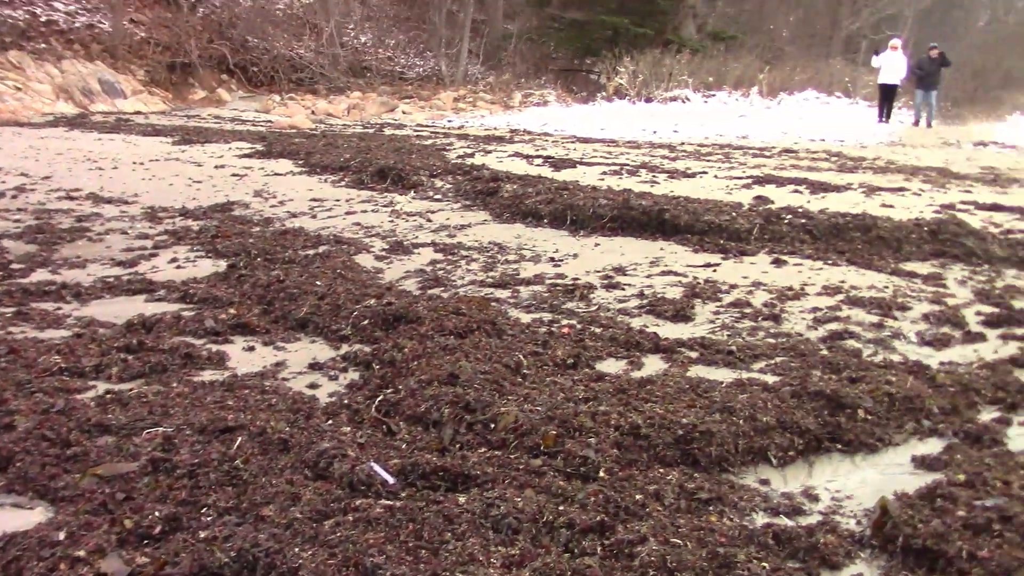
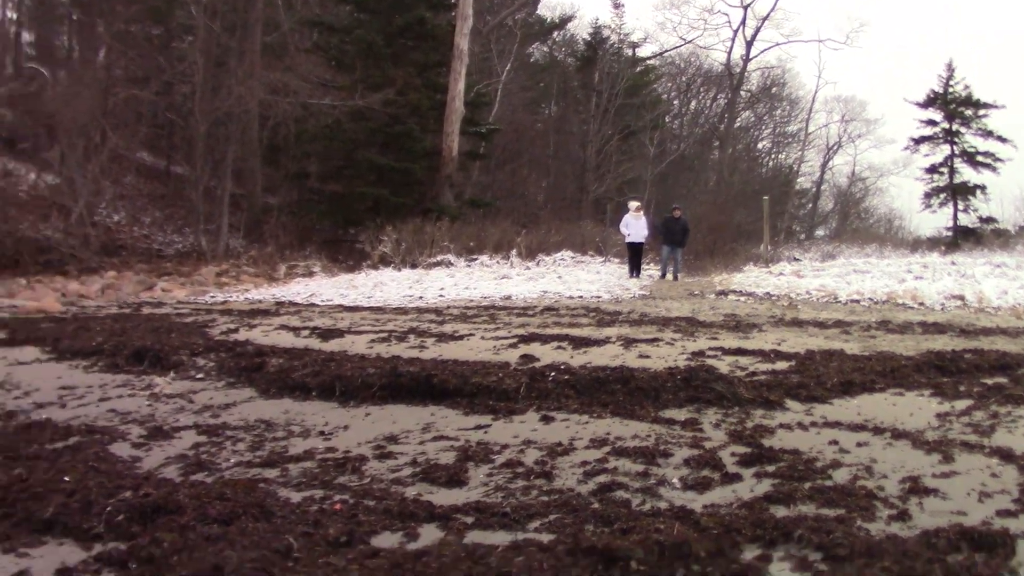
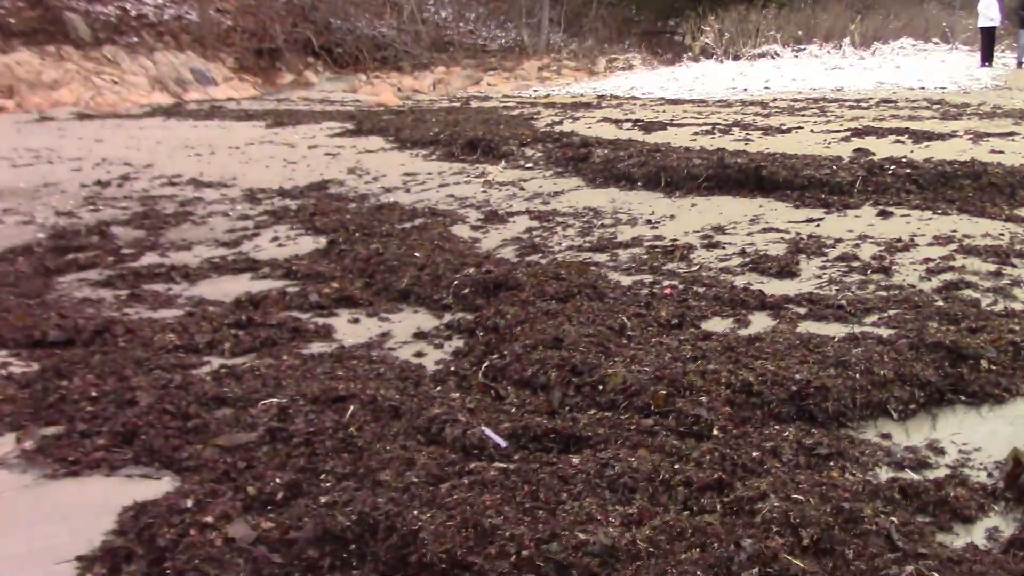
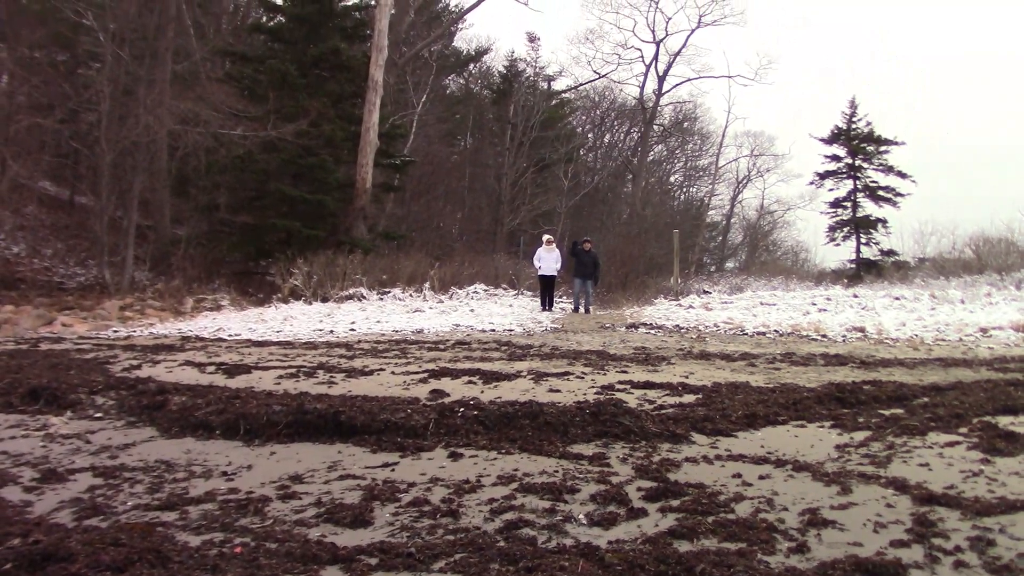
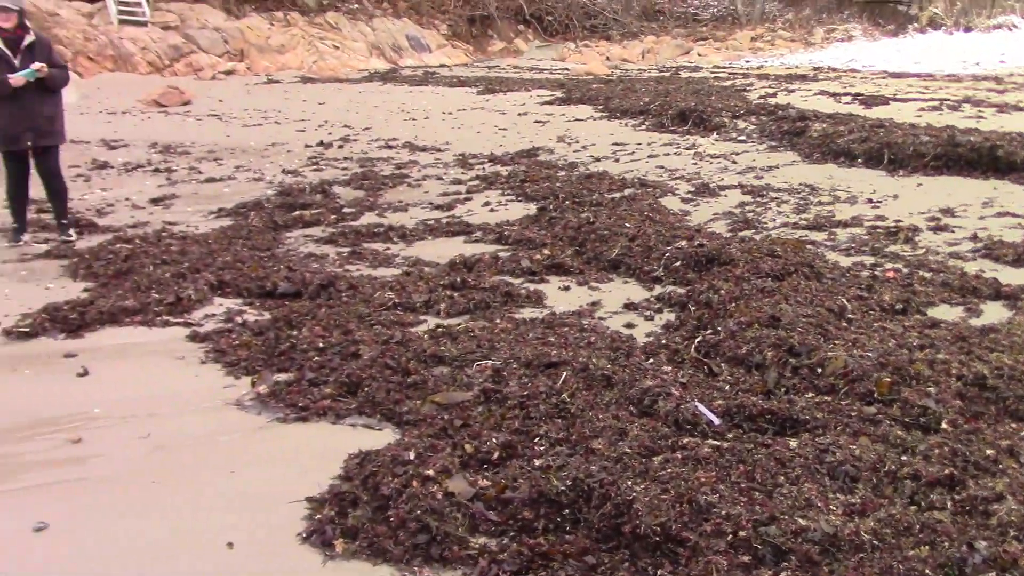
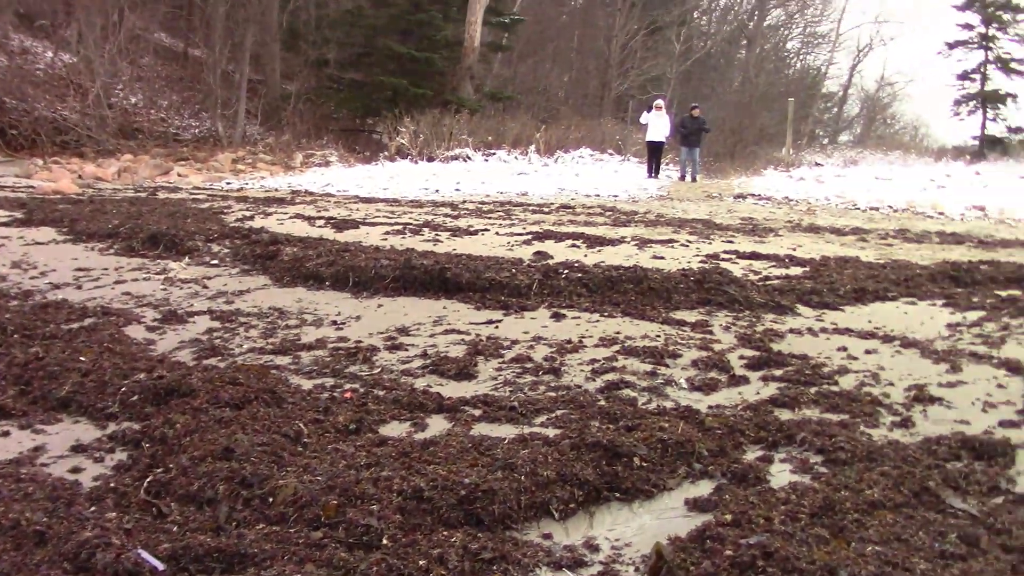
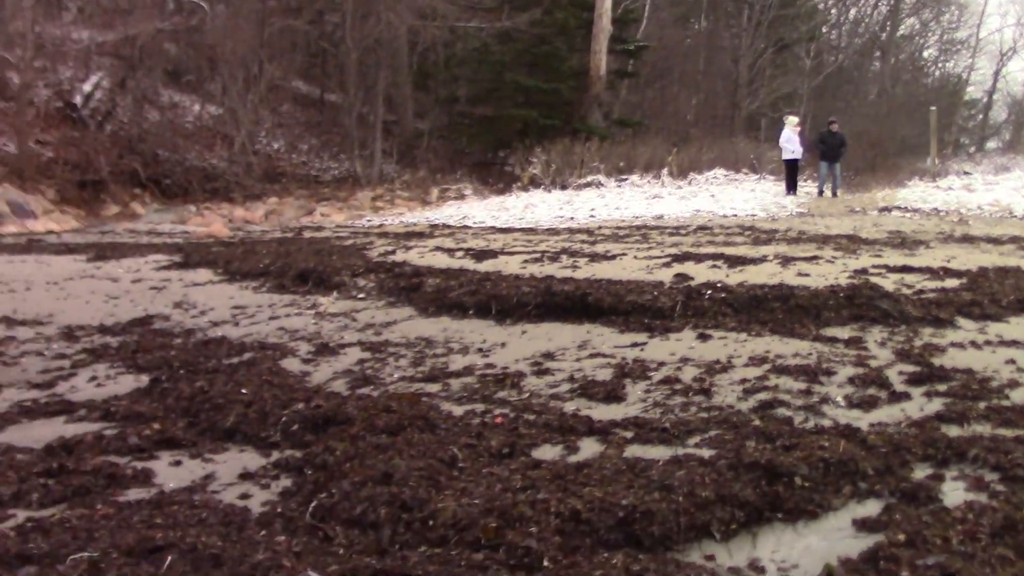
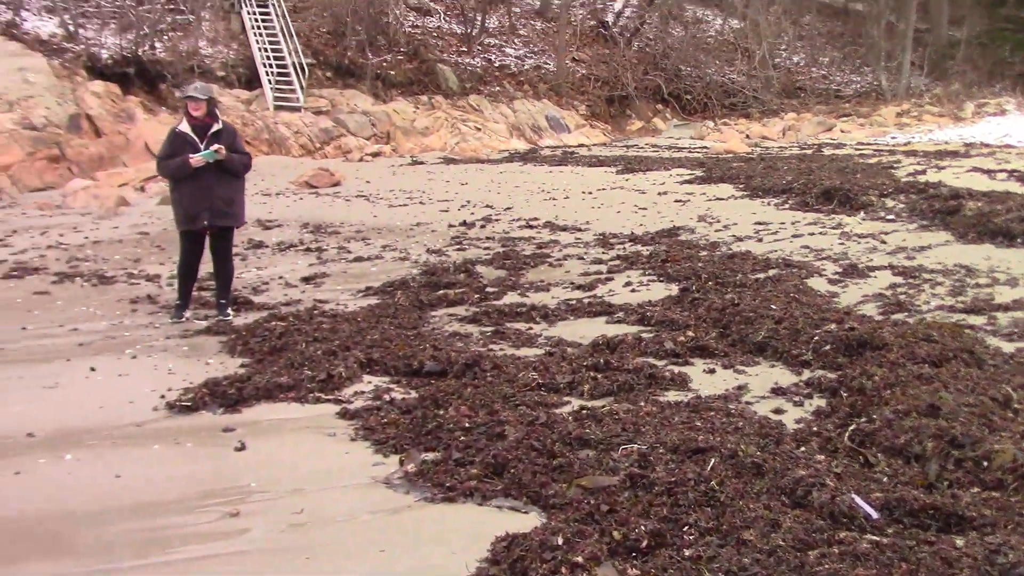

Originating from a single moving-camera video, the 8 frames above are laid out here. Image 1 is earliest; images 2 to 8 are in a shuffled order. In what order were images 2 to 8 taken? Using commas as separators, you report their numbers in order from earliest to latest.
6, 4, 2, 7, 3, 5, 8
